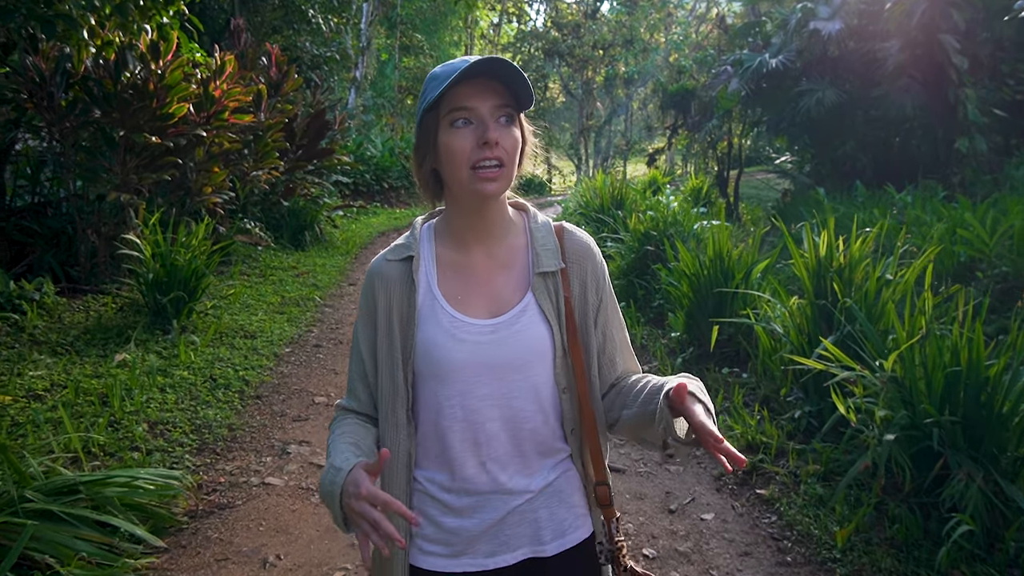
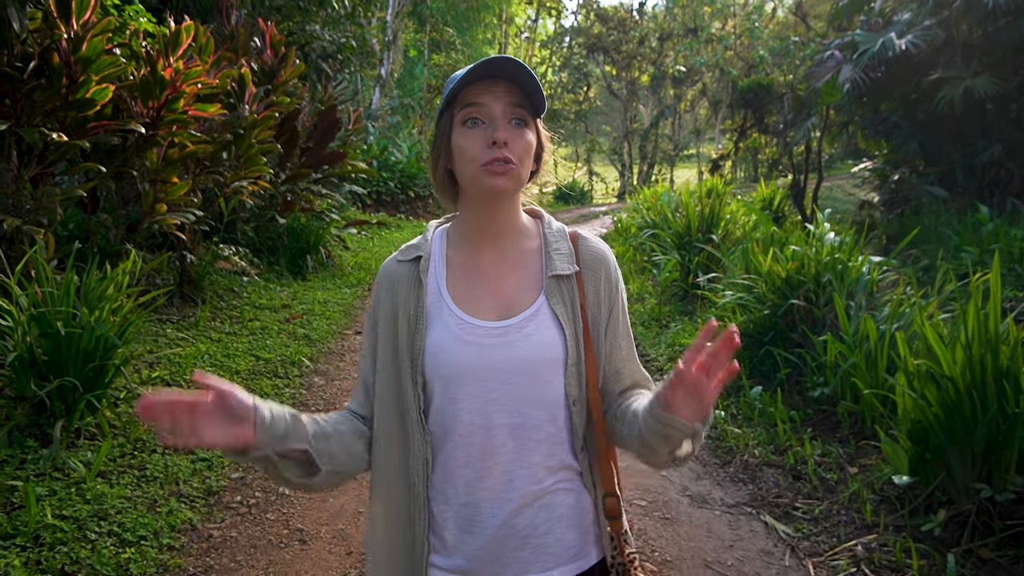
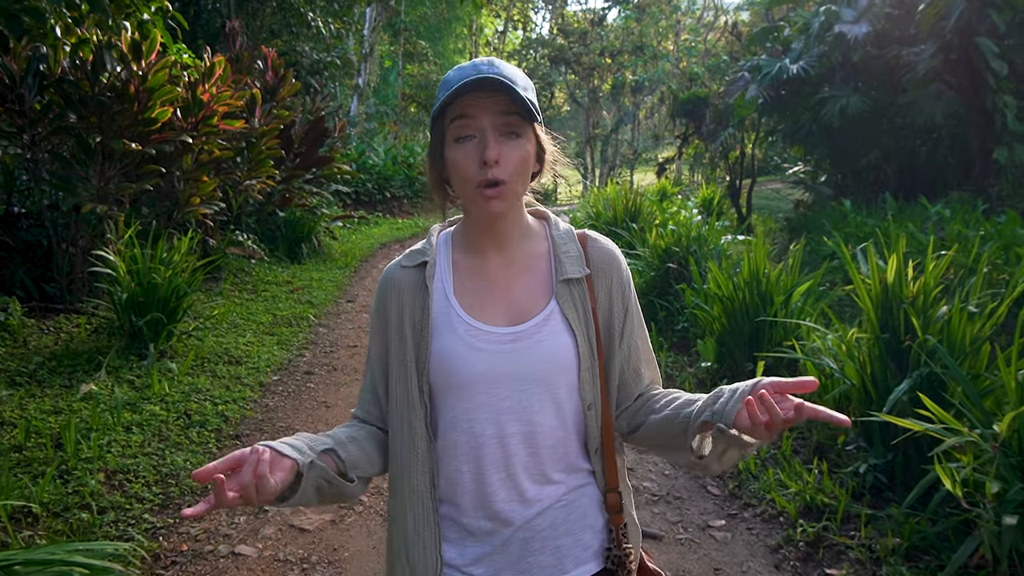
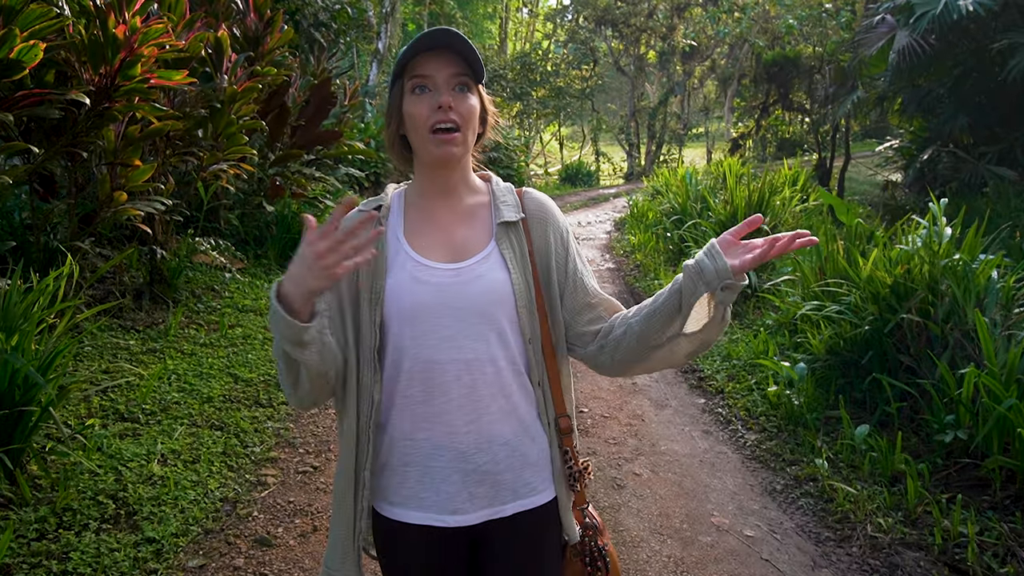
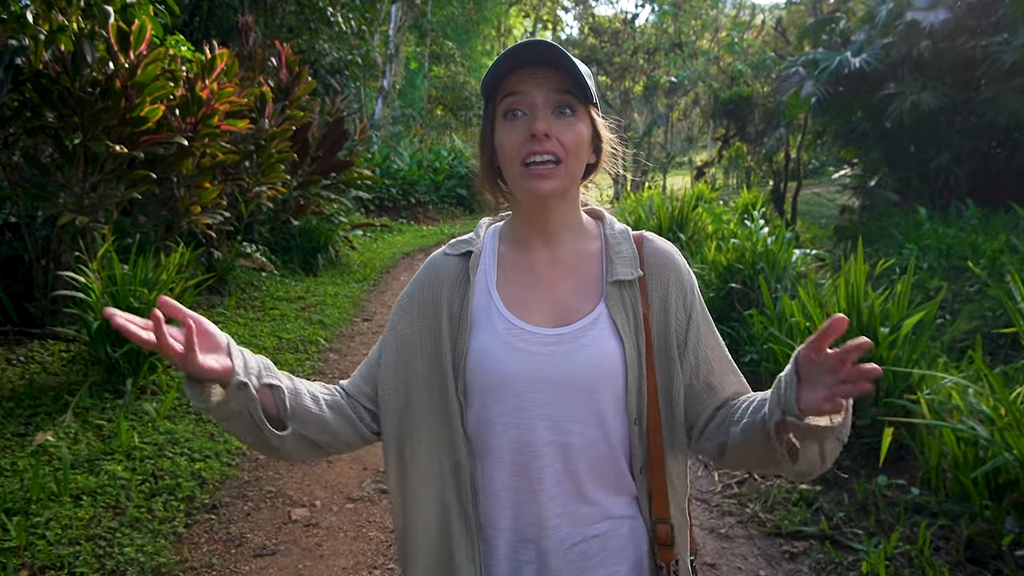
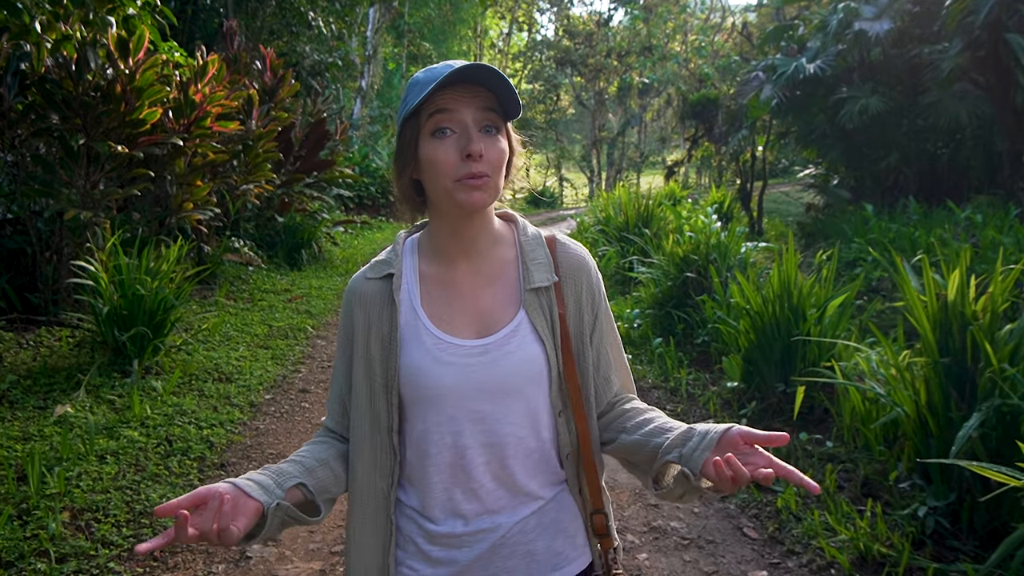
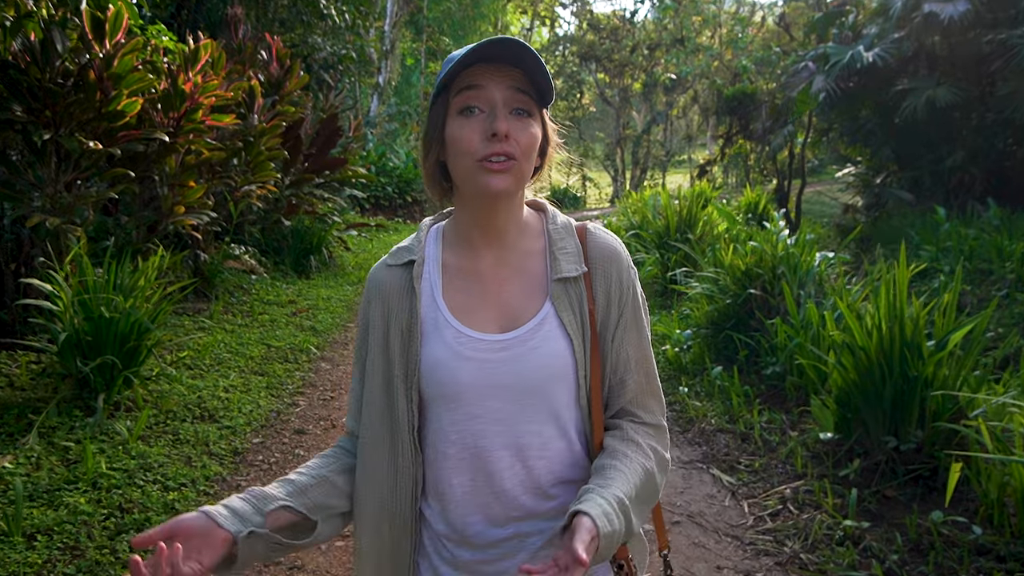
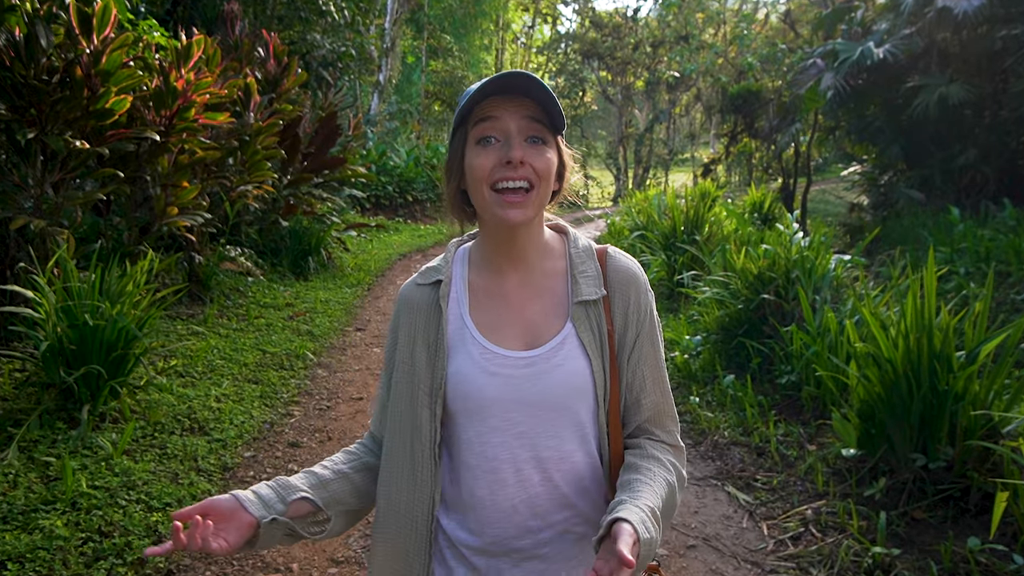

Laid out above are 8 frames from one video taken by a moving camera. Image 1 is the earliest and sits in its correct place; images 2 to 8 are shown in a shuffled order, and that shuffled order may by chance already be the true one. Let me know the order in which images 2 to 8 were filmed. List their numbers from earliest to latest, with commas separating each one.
3, 6, 5, 7, 8, 2, 4
